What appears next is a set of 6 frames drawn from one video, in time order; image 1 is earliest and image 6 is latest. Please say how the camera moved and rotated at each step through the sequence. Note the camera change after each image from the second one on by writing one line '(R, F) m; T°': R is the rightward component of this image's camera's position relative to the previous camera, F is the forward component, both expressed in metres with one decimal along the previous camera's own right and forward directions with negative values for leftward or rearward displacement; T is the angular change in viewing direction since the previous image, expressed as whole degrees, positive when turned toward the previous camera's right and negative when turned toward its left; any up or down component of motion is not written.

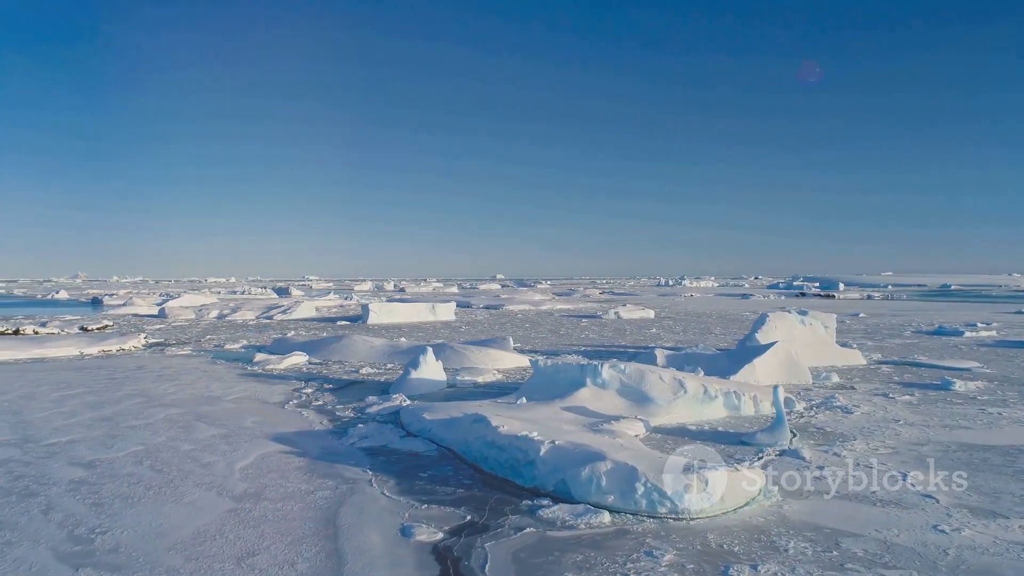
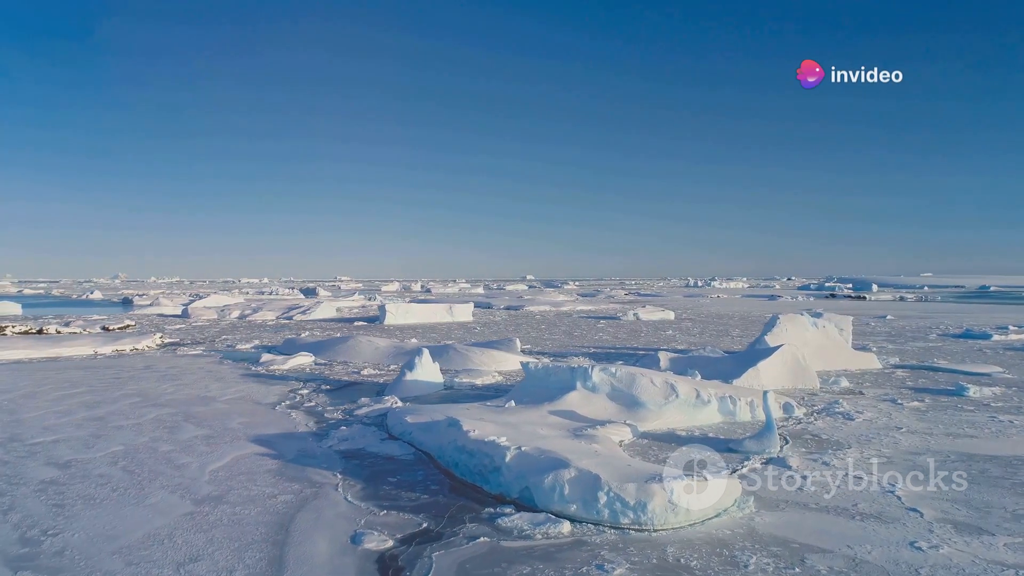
(+0.4, +0.1) m; -2°
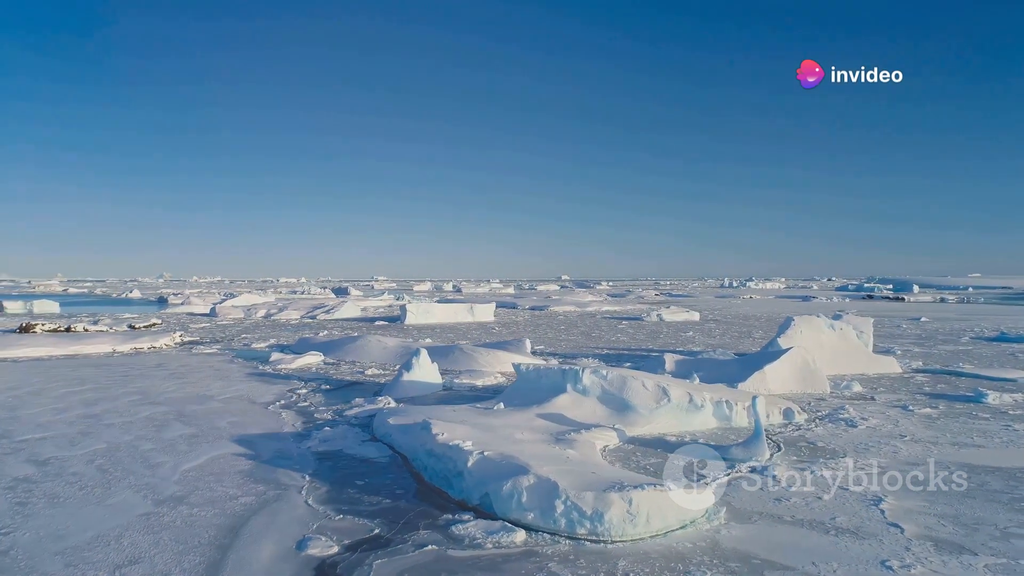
(+0.5, +0.1) m; -2°
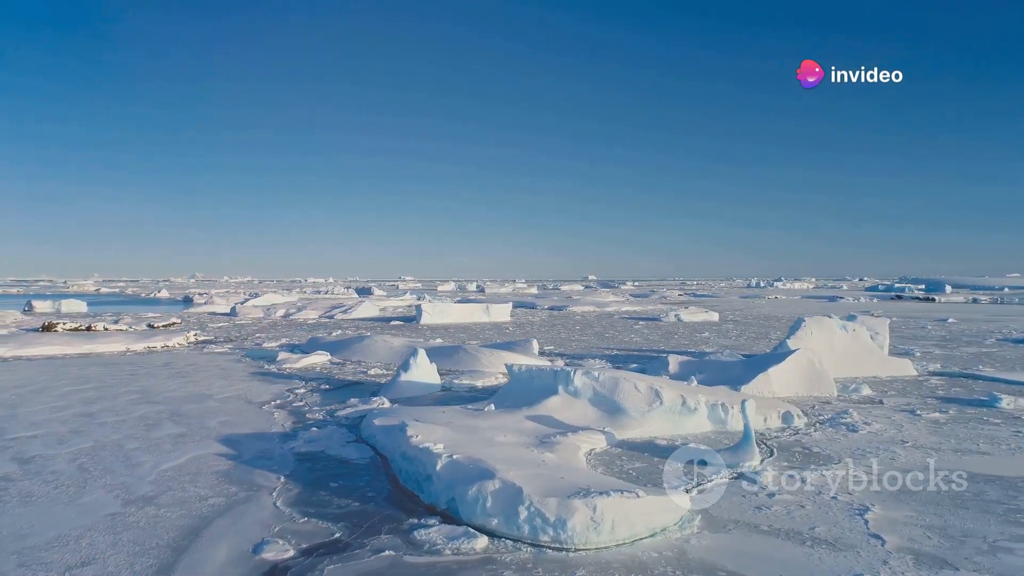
(+0.4, +0.1) m; -2°
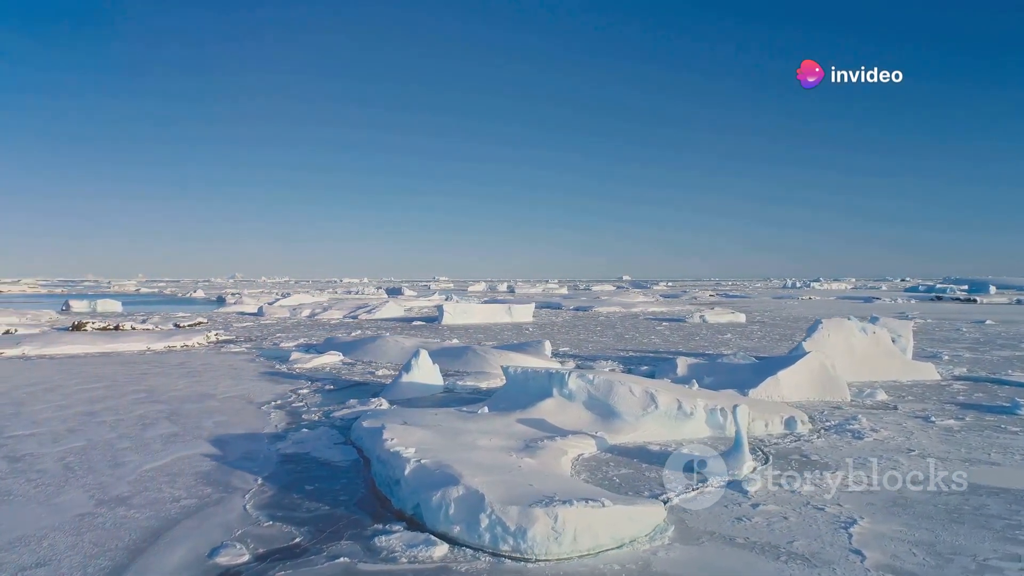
(+0.4, +0.1) m; -2°
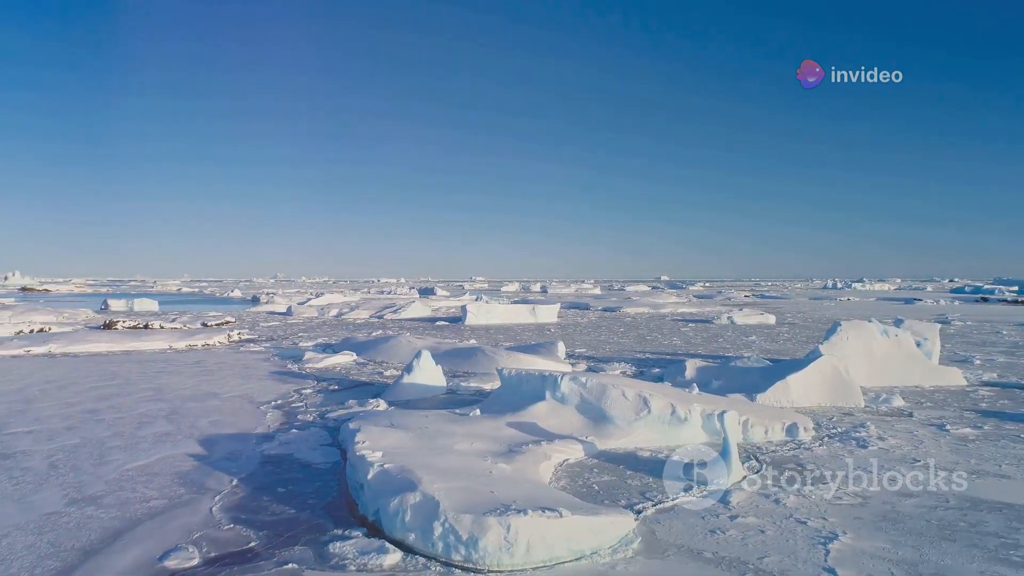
(+0.5, +0.1) m; -3°
